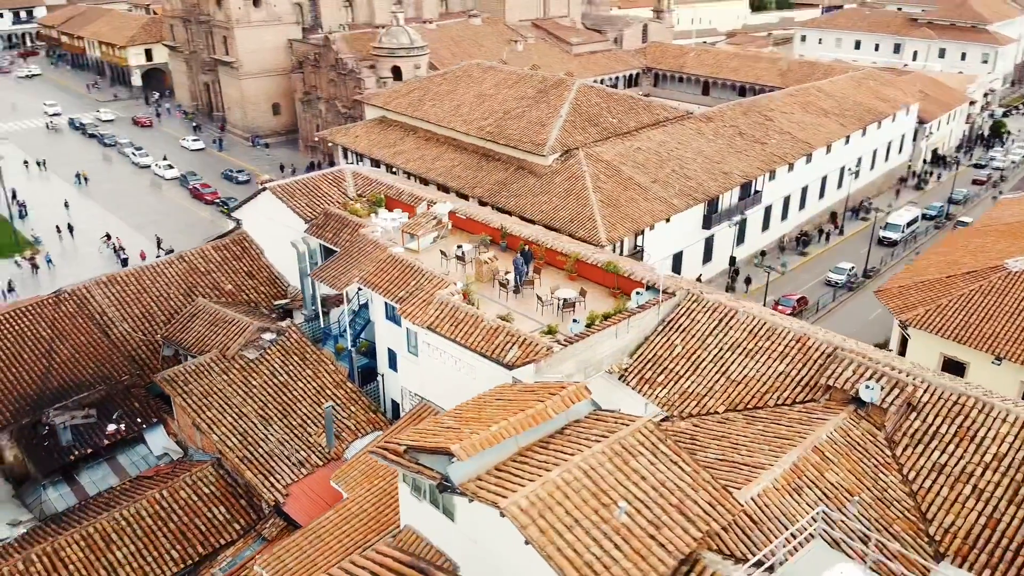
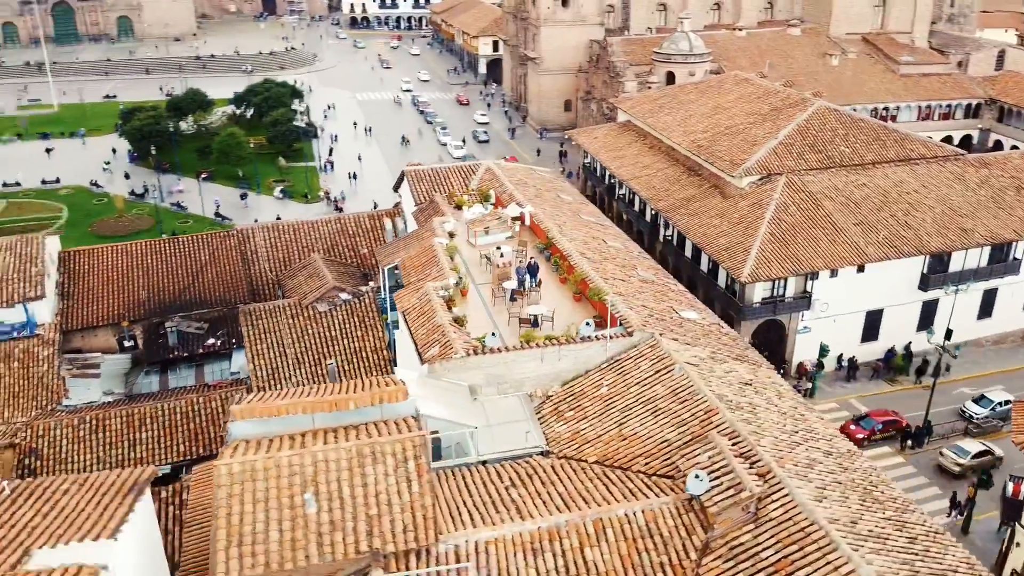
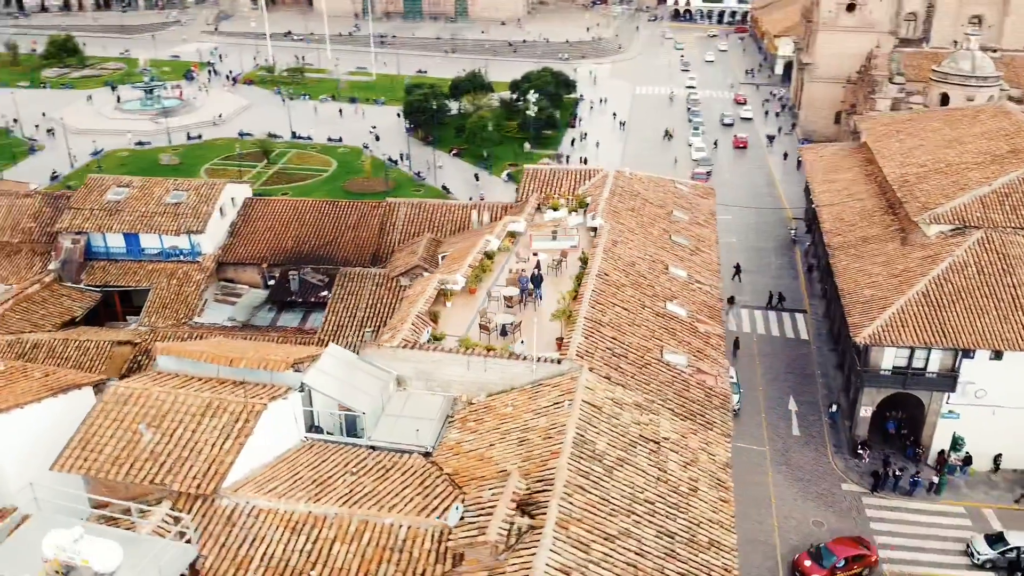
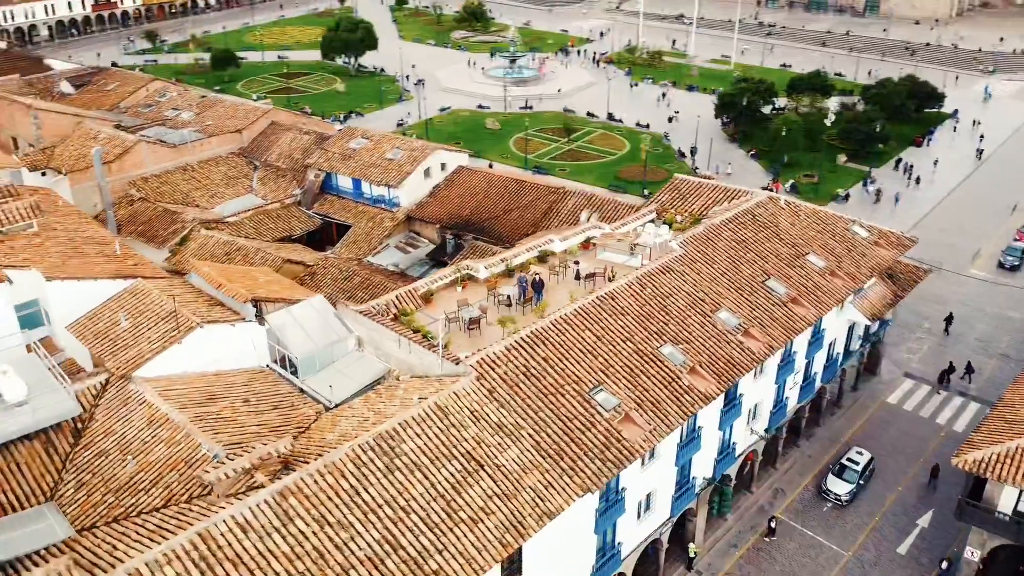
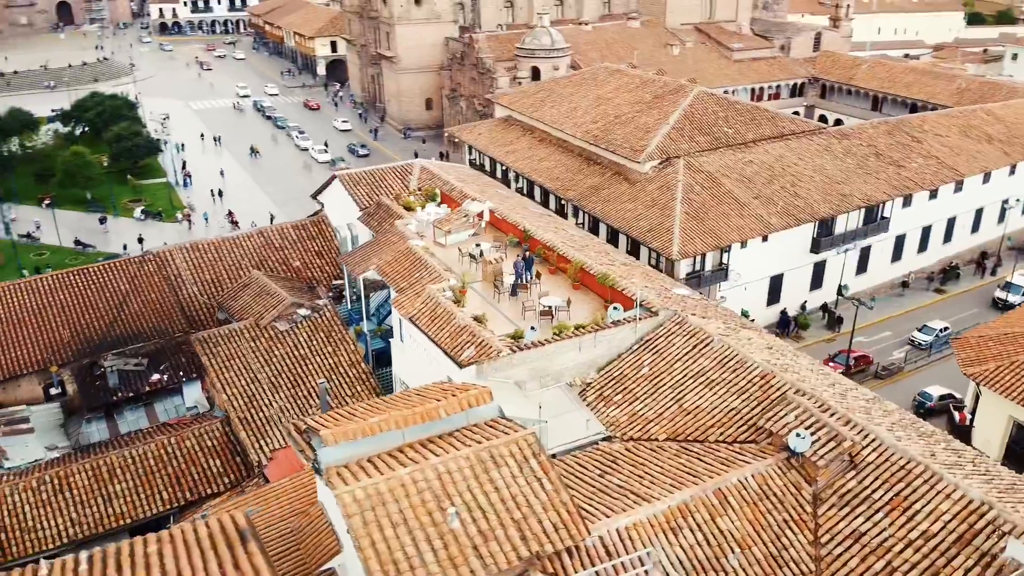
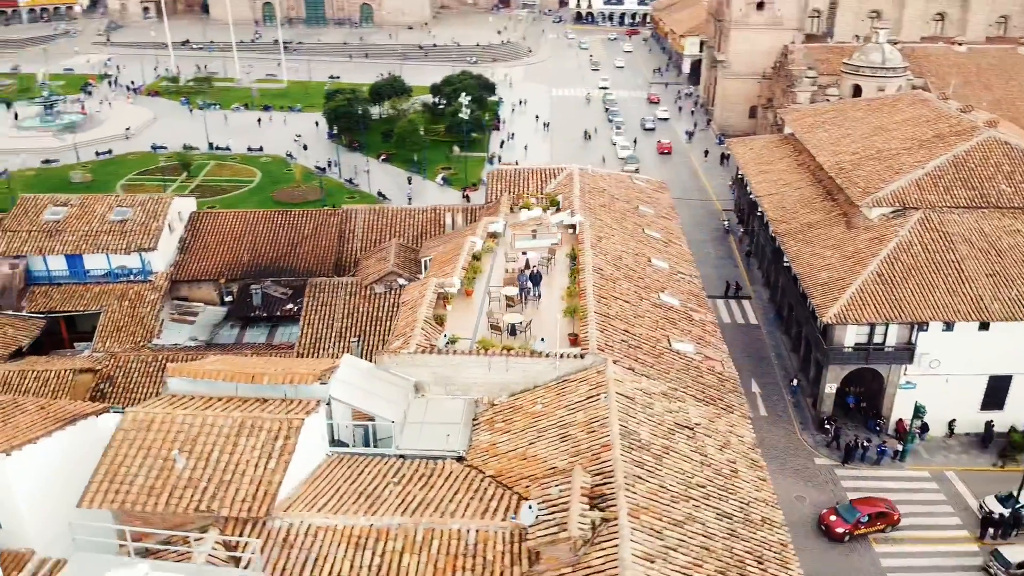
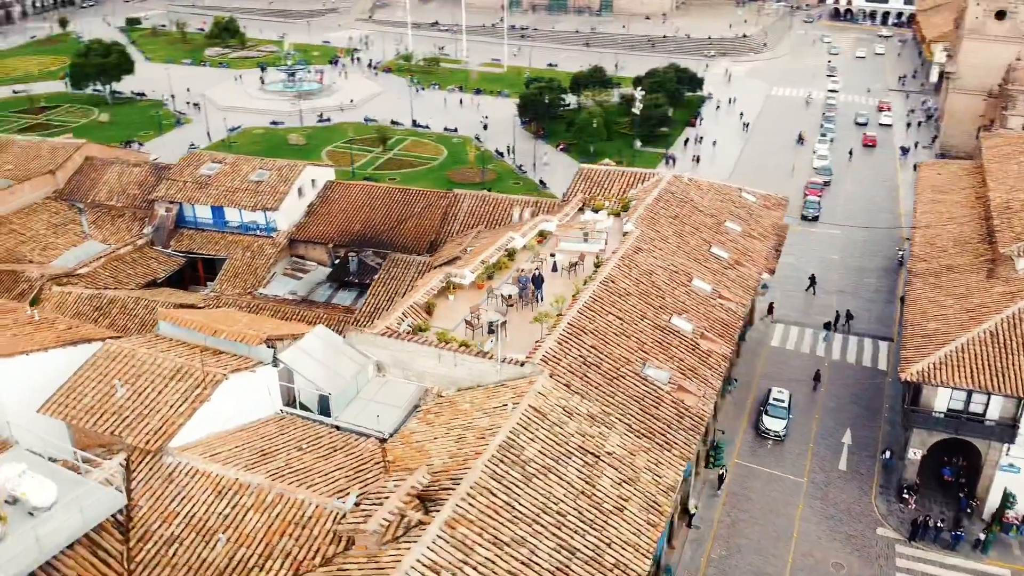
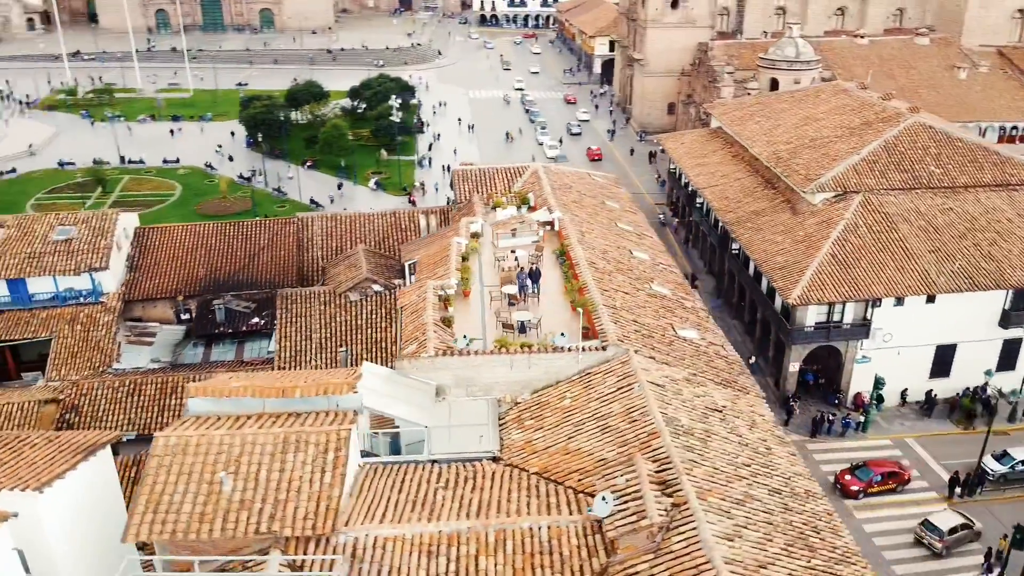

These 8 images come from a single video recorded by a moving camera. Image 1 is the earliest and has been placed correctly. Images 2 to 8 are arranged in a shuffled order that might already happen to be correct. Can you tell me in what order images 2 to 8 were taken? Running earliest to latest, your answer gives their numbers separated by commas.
5, 2, 8, 6, 3, 7, 4
